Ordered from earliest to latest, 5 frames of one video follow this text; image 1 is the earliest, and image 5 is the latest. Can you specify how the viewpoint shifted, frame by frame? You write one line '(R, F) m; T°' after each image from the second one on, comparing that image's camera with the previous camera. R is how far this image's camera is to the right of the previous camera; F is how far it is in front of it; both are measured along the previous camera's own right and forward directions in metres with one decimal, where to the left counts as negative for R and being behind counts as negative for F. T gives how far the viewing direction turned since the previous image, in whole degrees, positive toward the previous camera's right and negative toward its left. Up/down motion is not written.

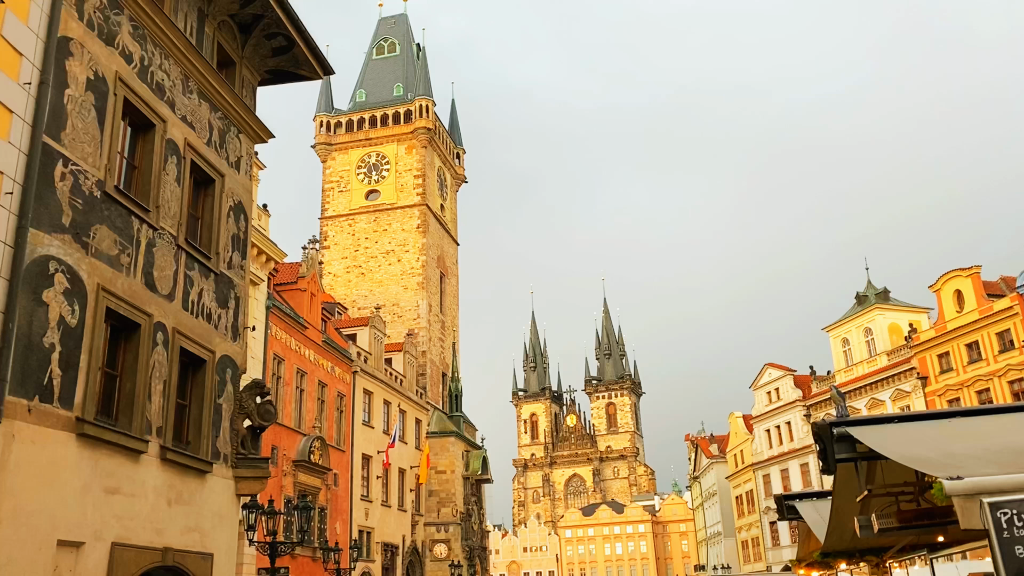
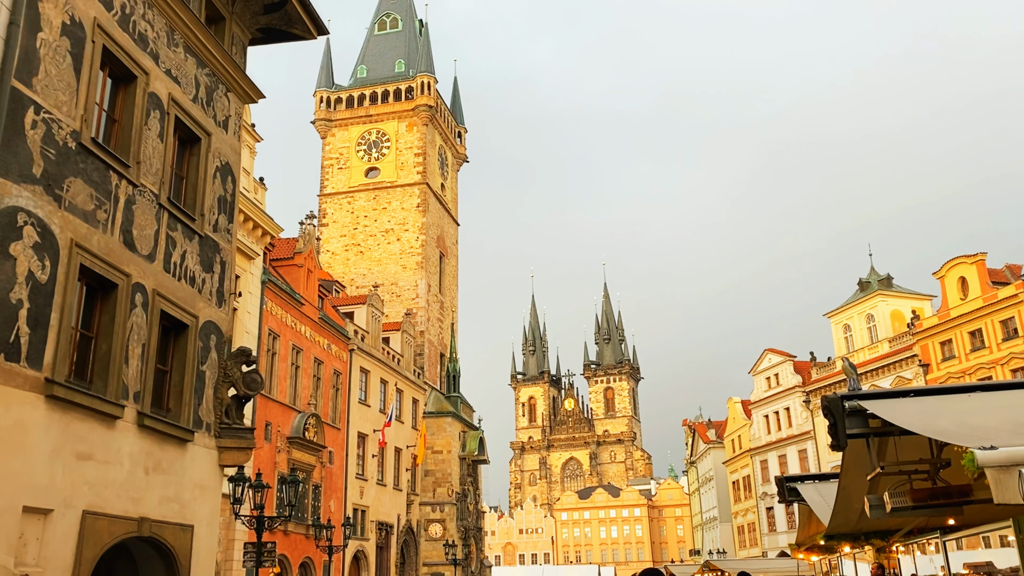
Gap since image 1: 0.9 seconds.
(0.0, +0.5) m; 0°
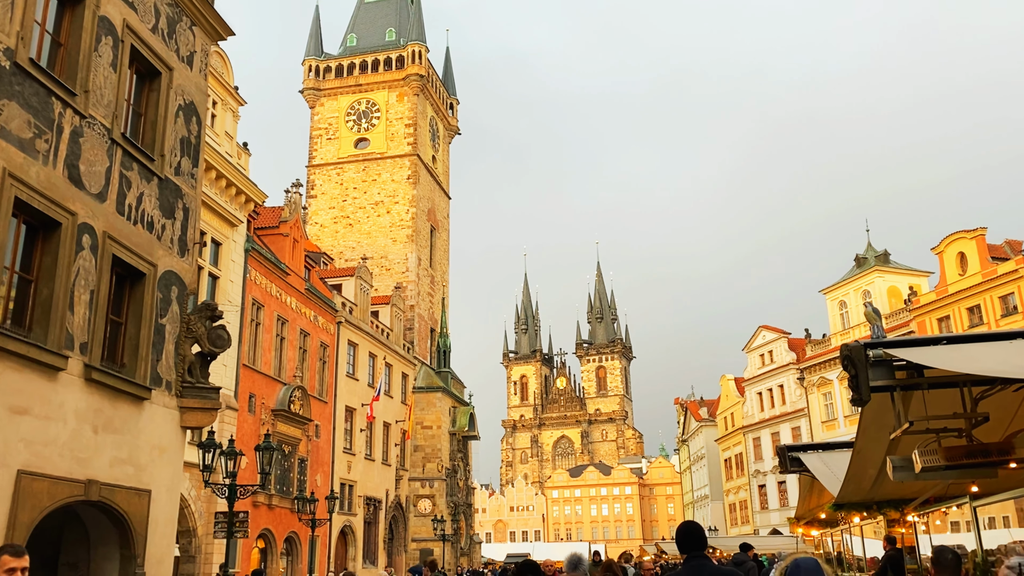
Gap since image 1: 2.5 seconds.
(+0.1, +0.8) m; 0°
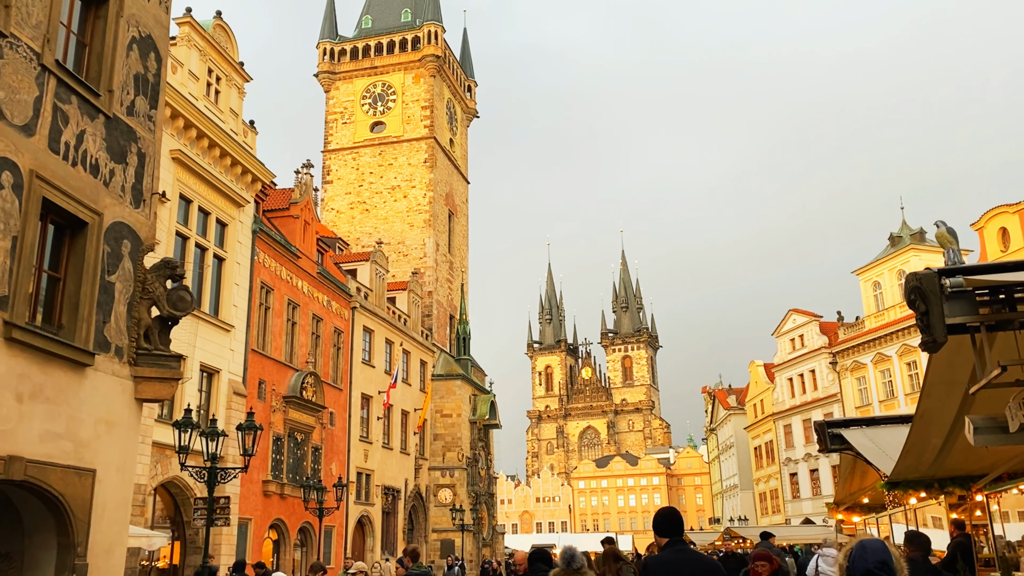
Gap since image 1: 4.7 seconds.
(+0.3, +1.3) m; -2°
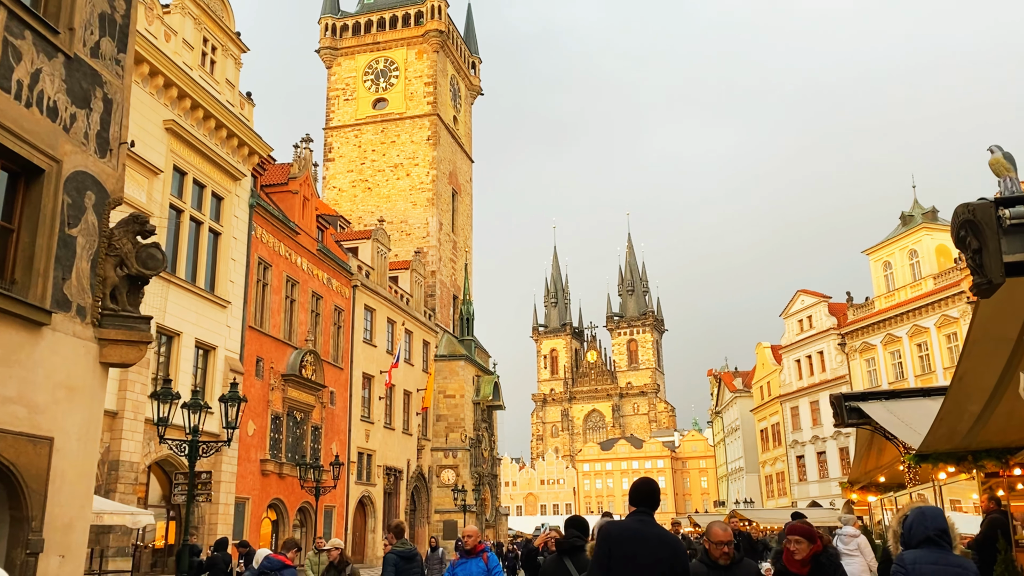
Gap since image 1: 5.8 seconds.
(+0.1, +0.7) m; 0°
